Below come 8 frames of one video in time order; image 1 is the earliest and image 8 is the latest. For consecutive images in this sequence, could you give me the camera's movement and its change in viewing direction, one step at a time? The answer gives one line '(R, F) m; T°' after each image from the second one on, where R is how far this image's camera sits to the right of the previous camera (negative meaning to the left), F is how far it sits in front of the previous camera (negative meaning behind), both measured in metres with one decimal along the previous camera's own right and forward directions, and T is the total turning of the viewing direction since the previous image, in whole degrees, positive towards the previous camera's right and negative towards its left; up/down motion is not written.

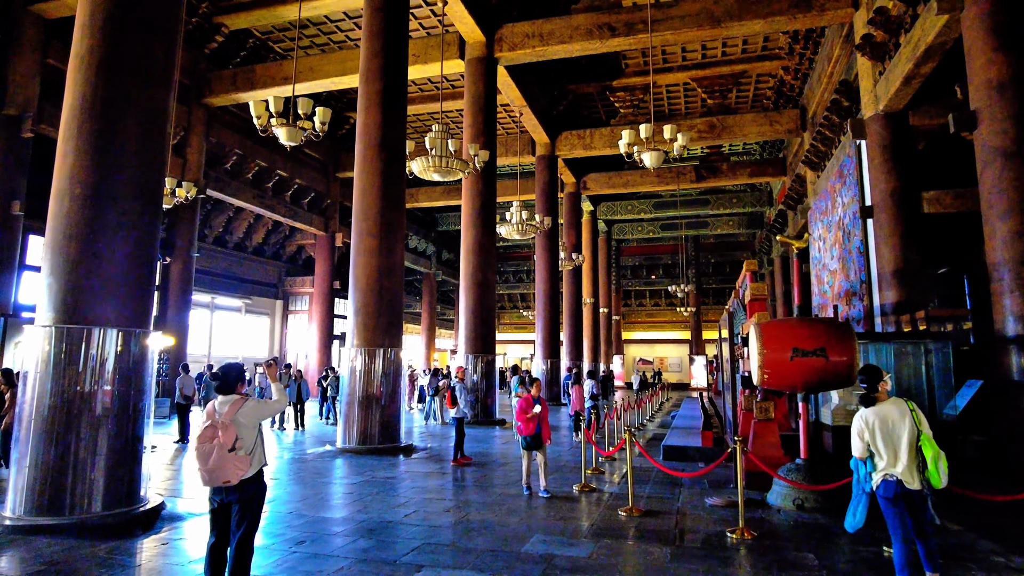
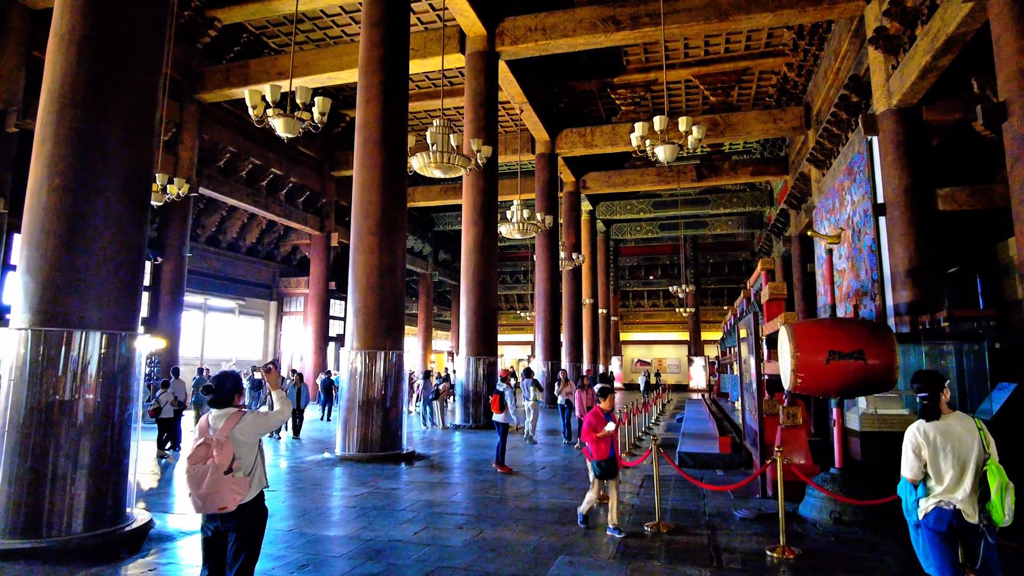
(-0.1, +0.3) m; +1°
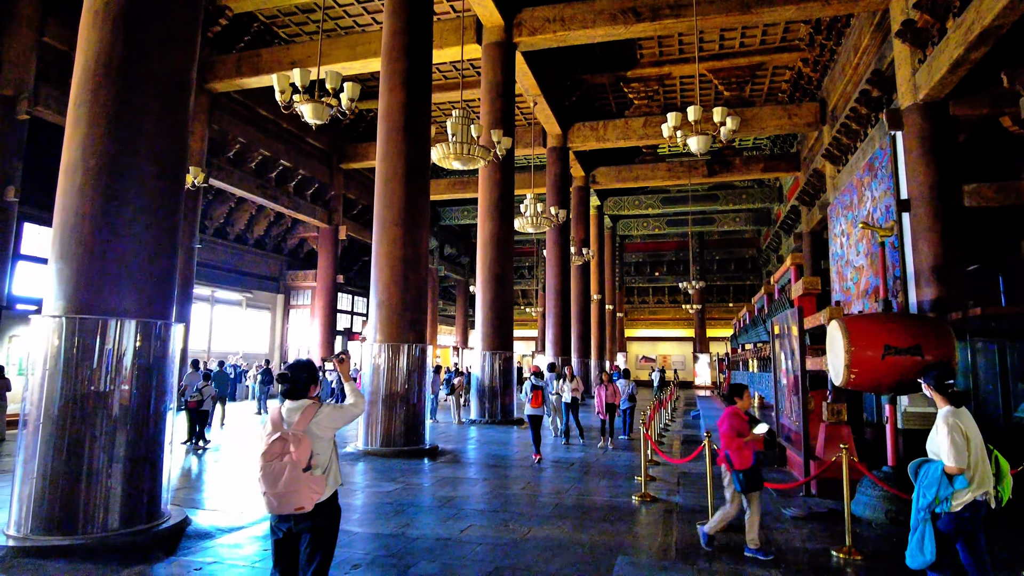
(-0.3, +0.1) m; 0°
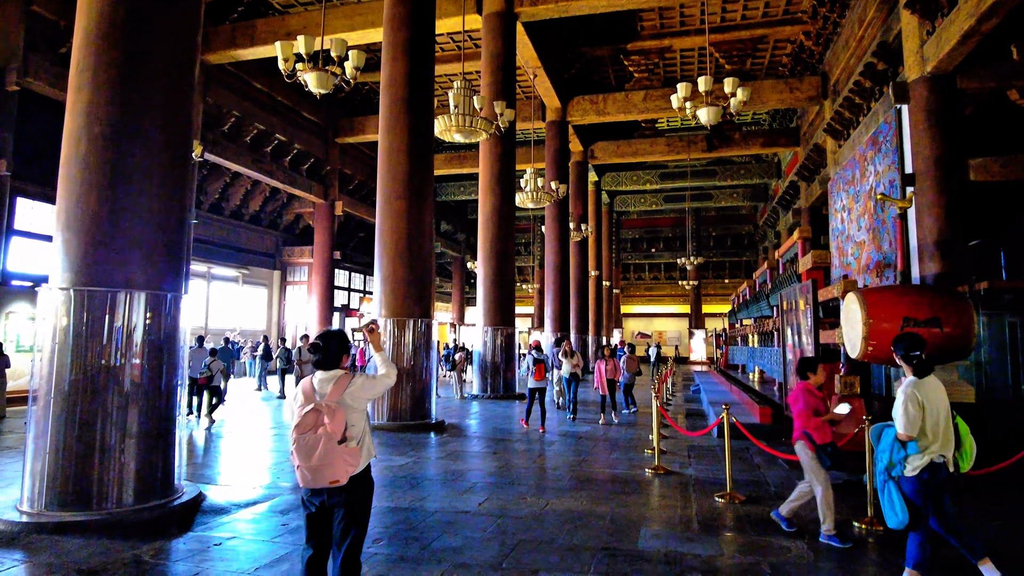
(-0.1, +0.1) m; +1°
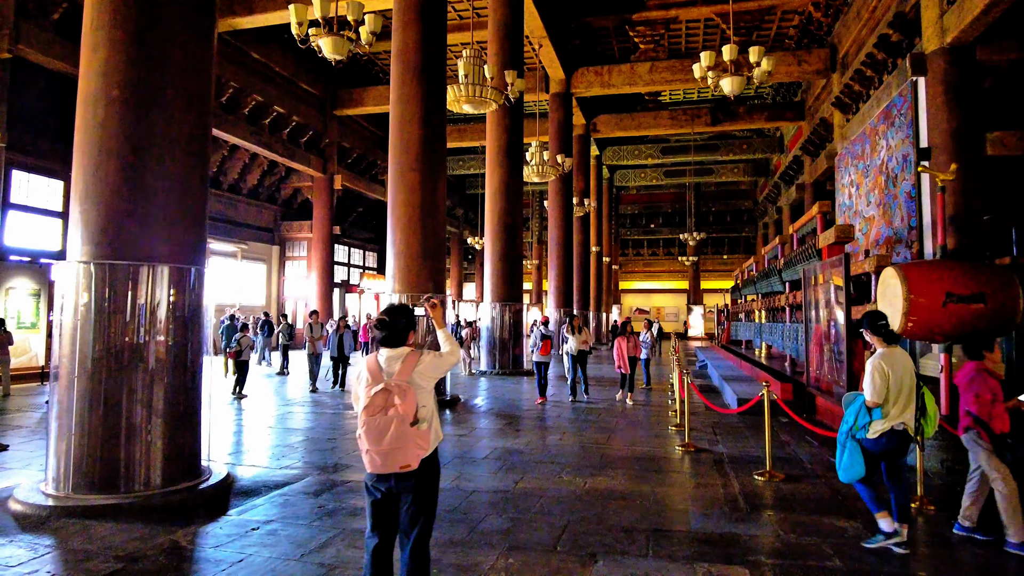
(-0.2, +0.1) m; +1°
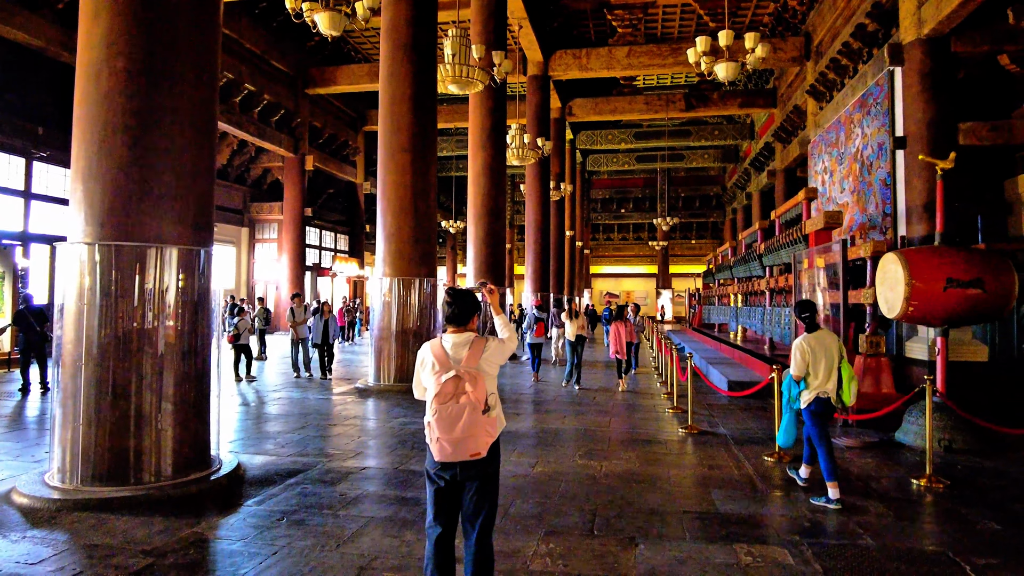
(-0.3, 0.0) m; +3°
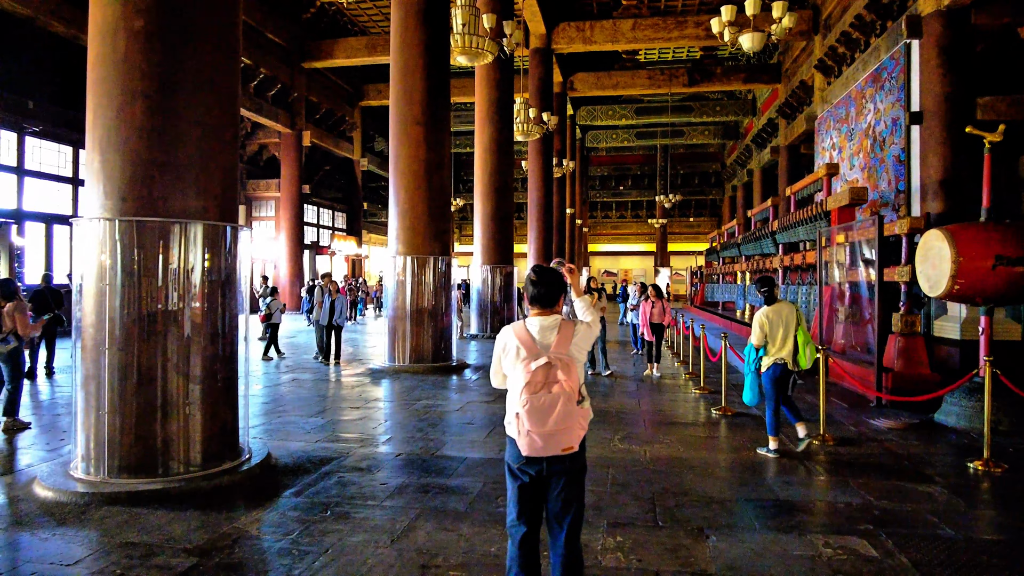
(-0.2, +0.2) m; +1°
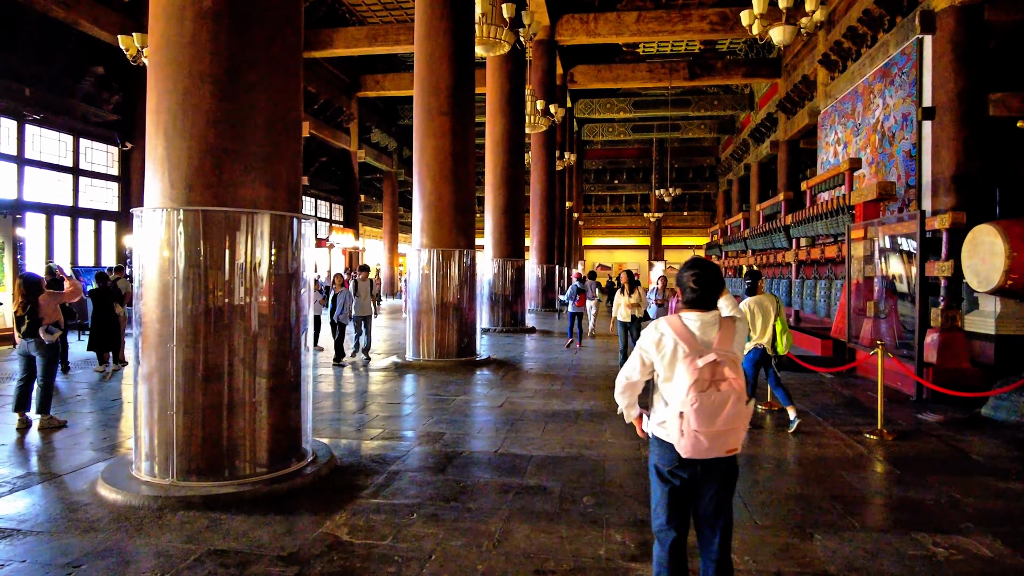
(-0.4, +0.1) m; +1°
